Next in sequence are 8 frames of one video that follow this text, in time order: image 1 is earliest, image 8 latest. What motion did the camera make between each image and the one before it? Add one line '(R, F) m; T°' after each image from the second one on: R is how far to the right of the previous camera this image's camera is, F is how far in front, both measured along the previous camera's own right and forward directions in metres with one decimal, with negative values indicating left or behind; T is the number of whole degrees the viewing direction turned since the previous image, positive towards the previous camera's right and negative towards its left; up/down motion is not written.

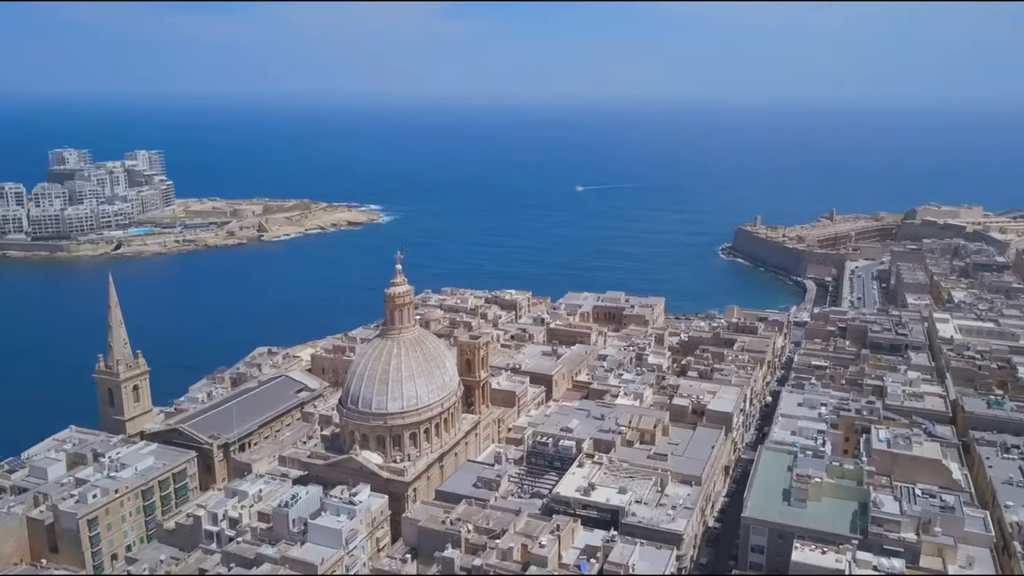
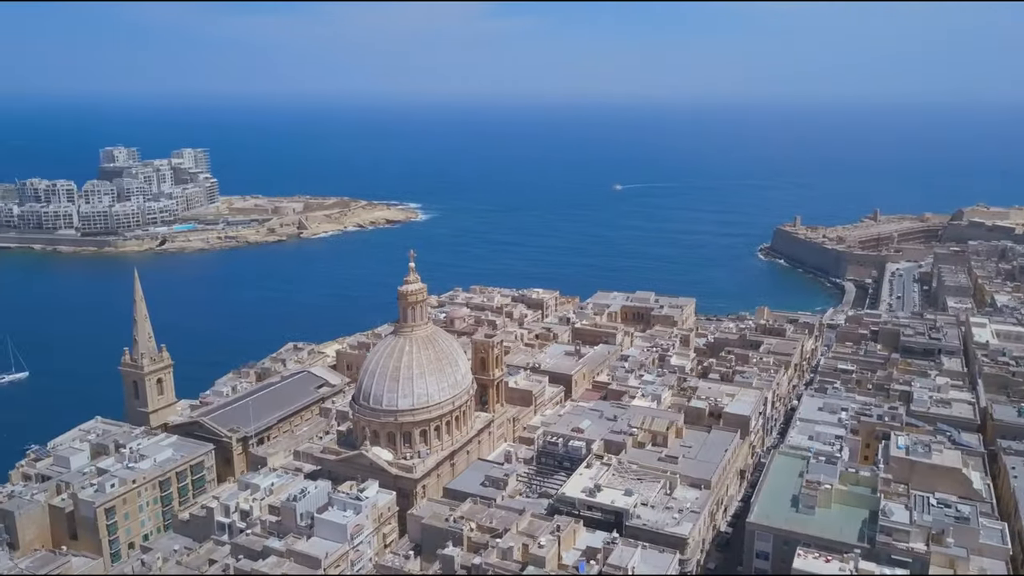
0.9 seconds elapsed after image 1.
(+1.5, +0.1) m; -3°
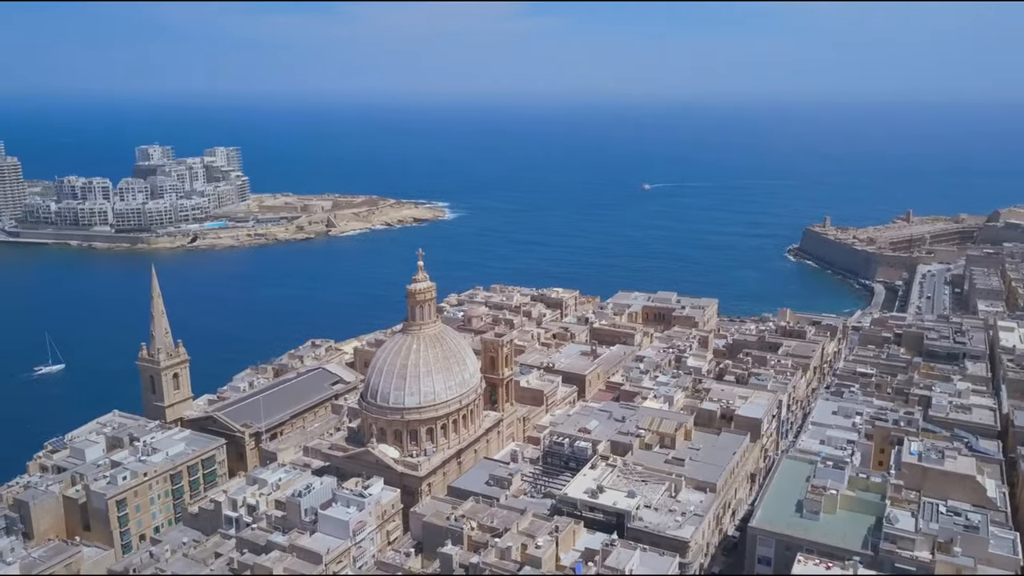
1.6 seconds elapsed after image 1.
(+1.2, +0.1) m; -2°
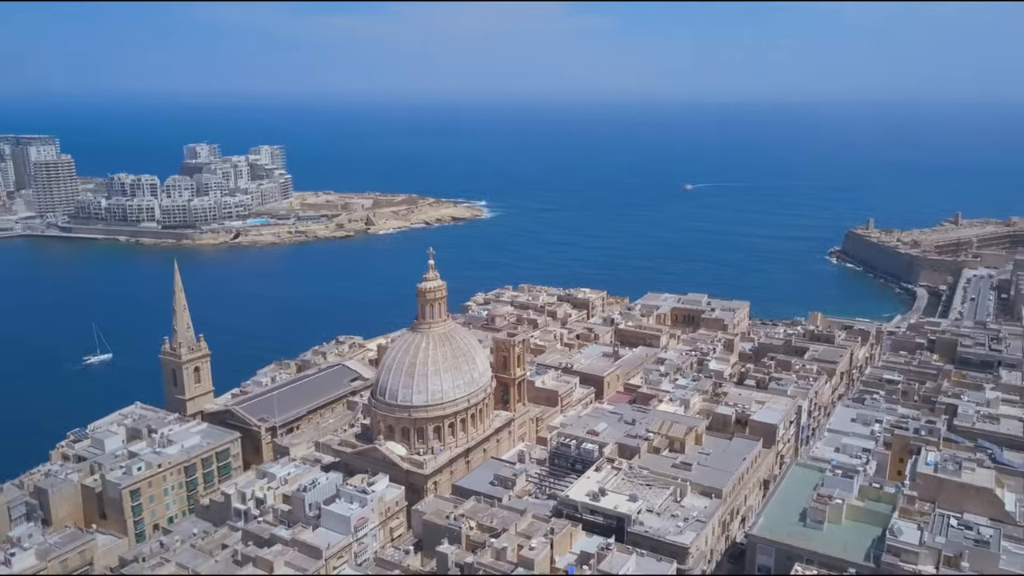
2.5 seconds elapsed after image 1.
(+1.7, +0.2) m; -3°
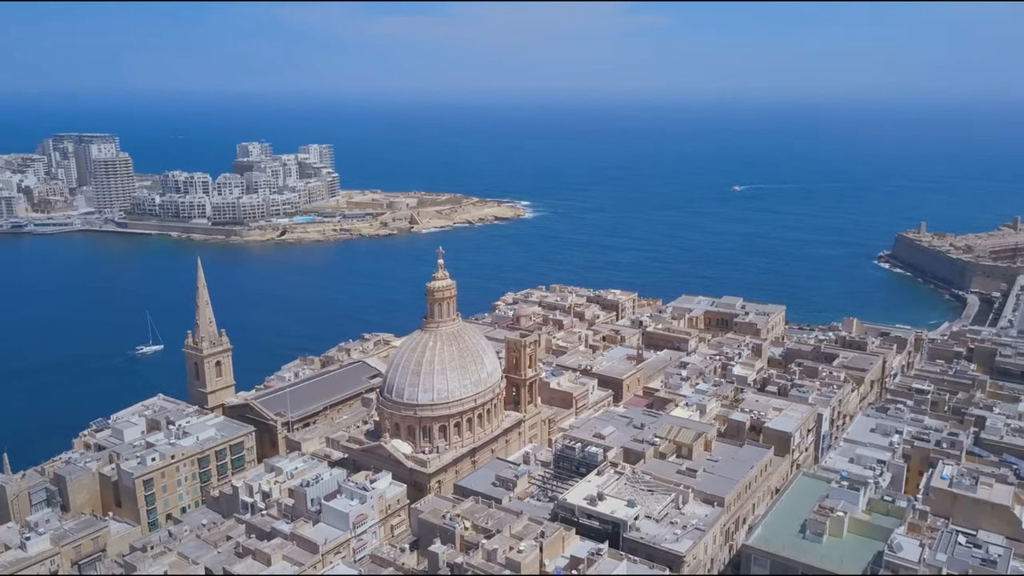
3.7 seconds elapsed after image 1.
(+2.1, +0.3) m; -4°
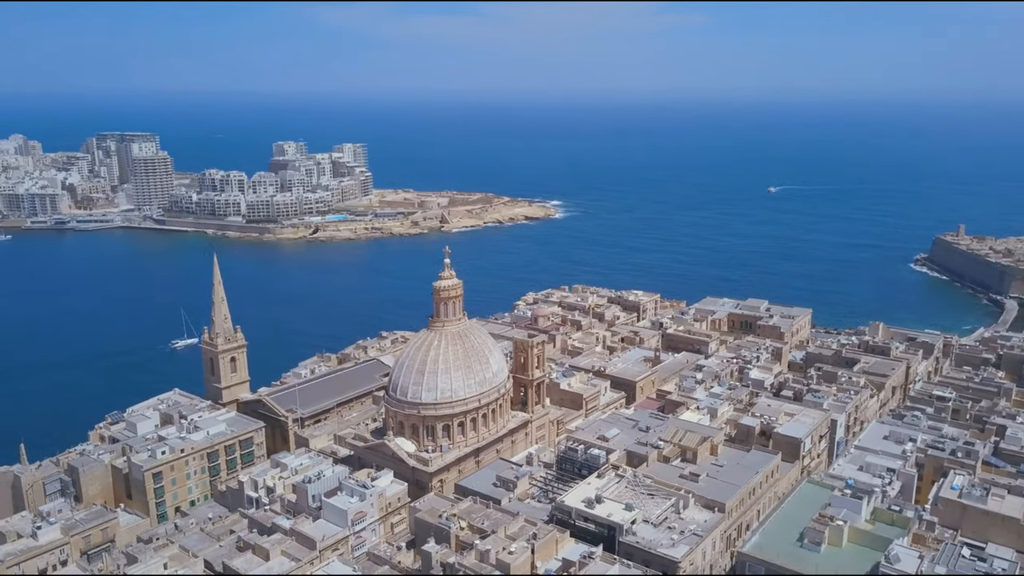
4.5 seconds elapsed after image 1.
(+1.6, +0.2) m; -3°
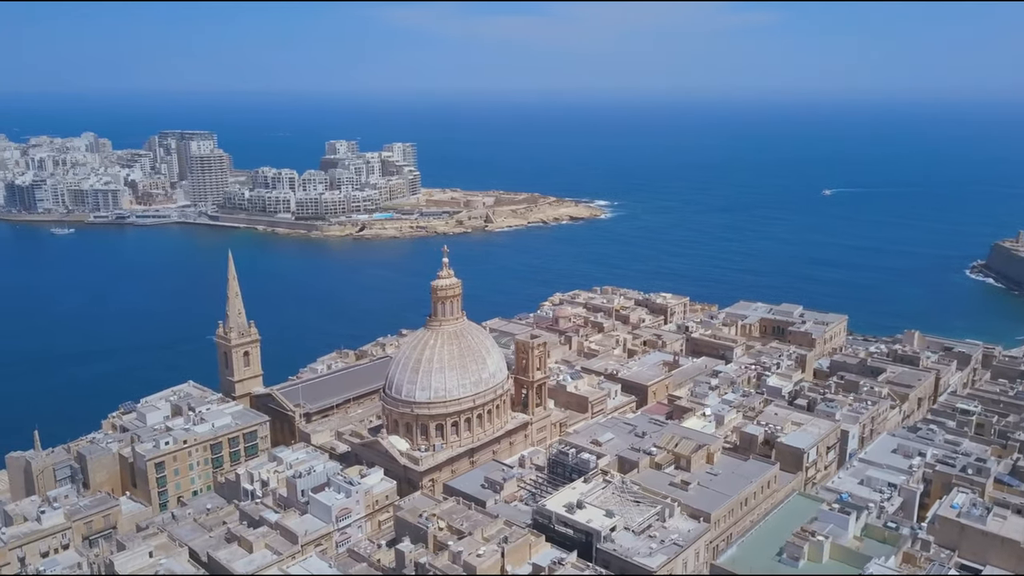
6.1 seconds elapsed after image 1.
(+3.0, +0.4) m; -4°
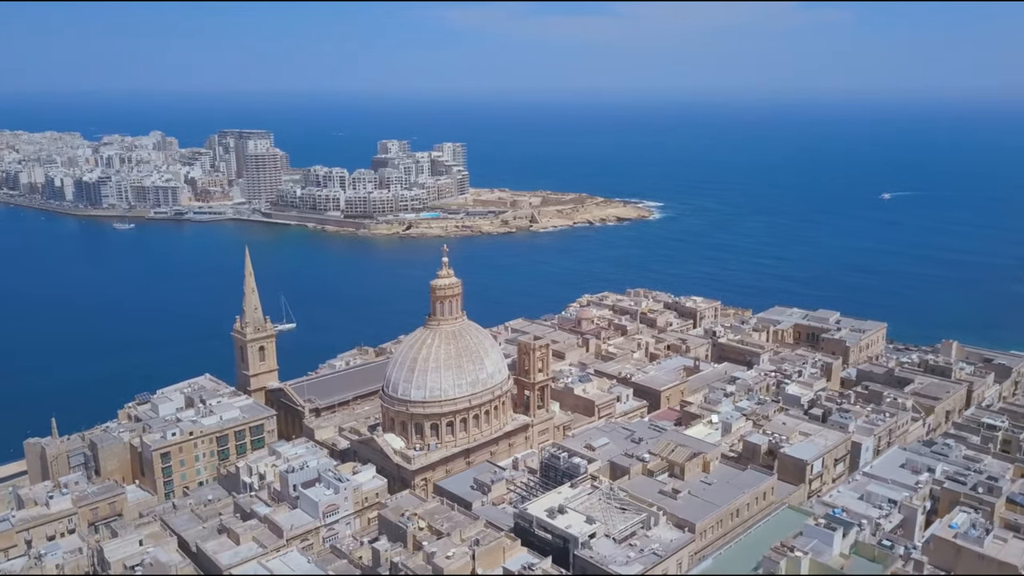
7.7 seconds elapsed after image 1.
(+2.9, +0.4) m; -4°
